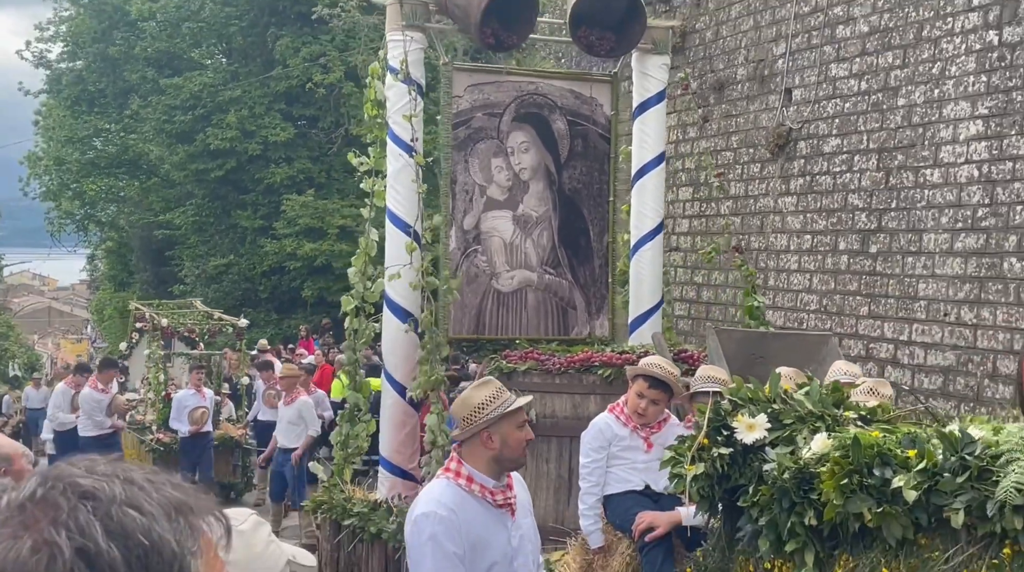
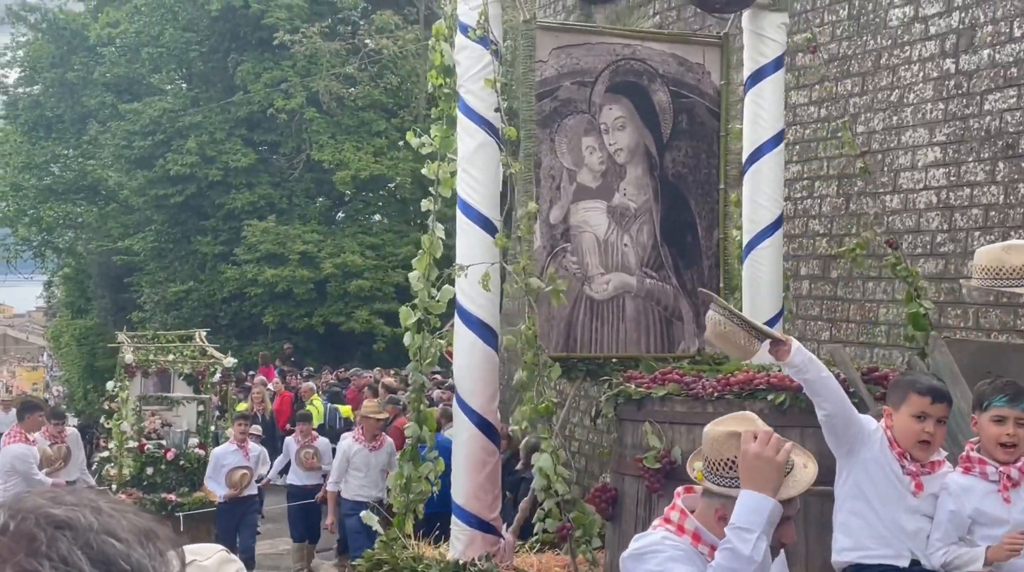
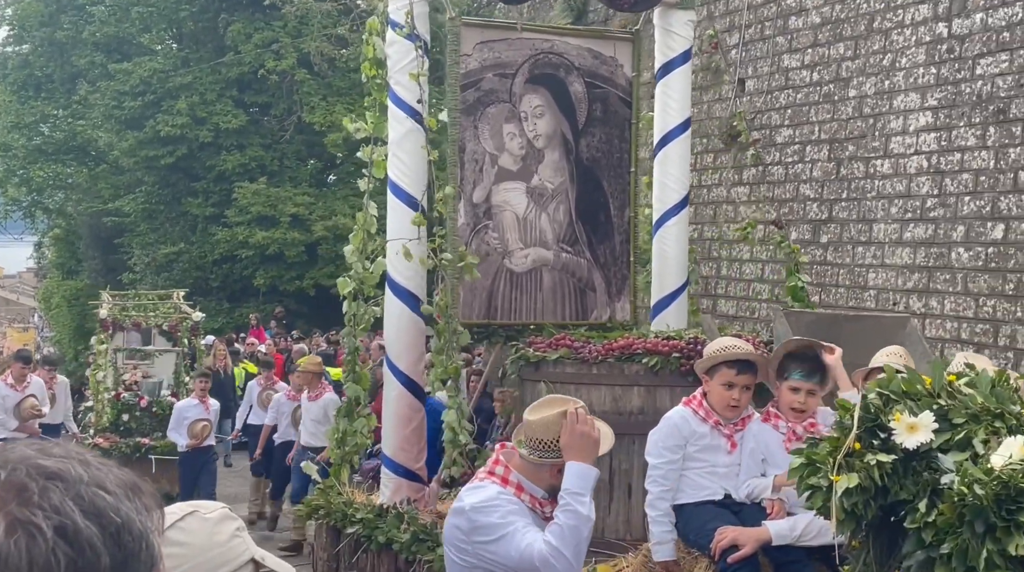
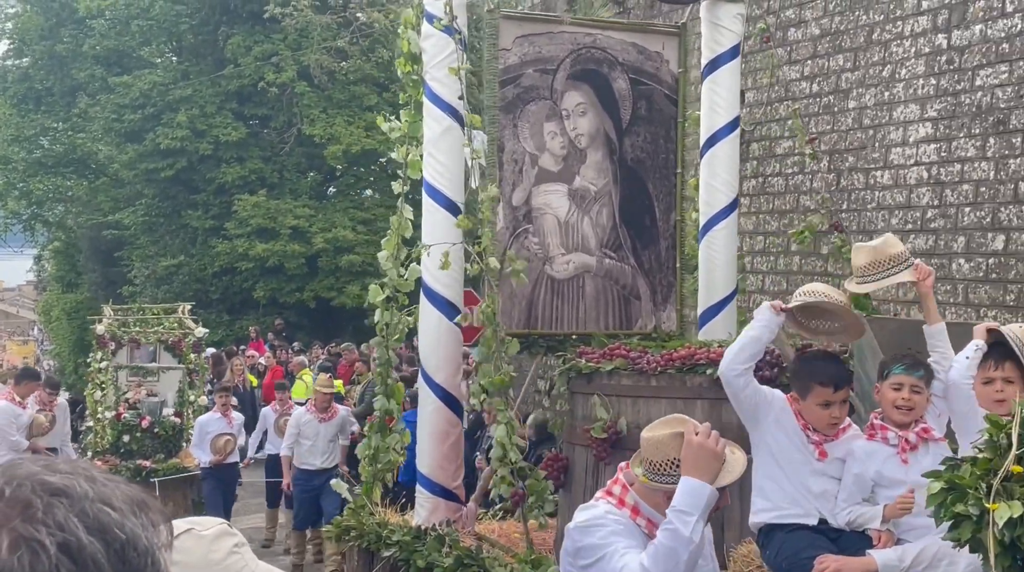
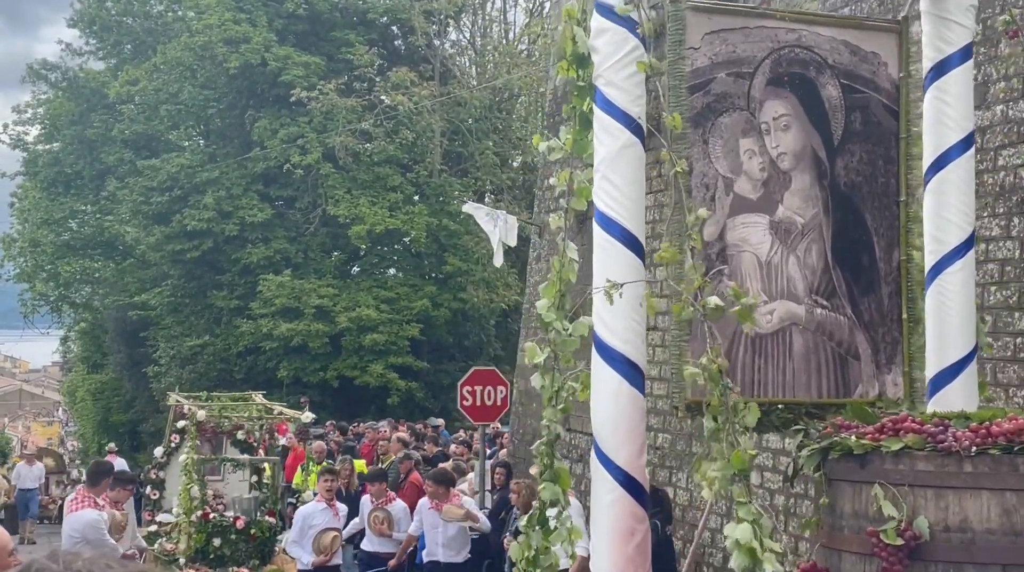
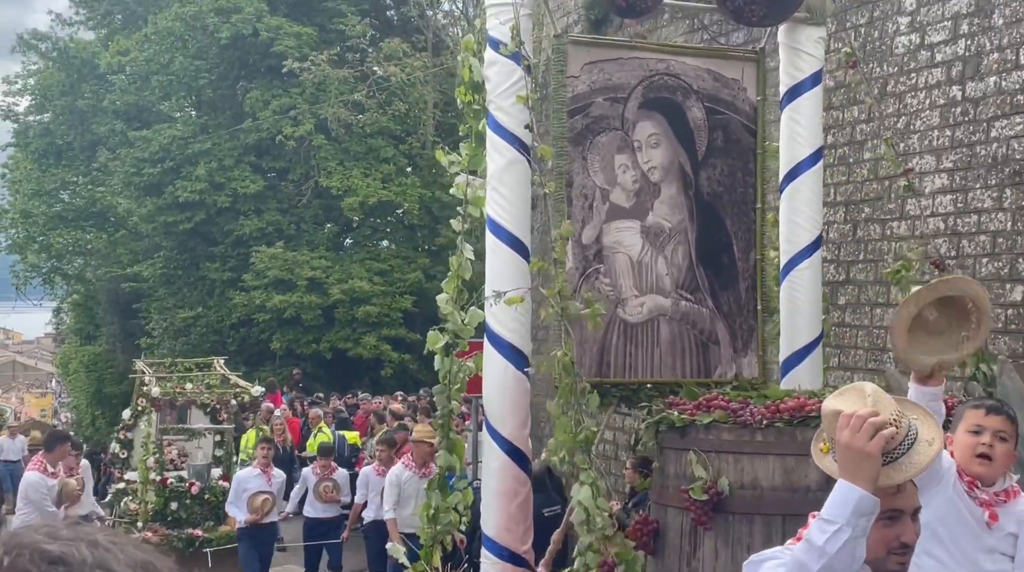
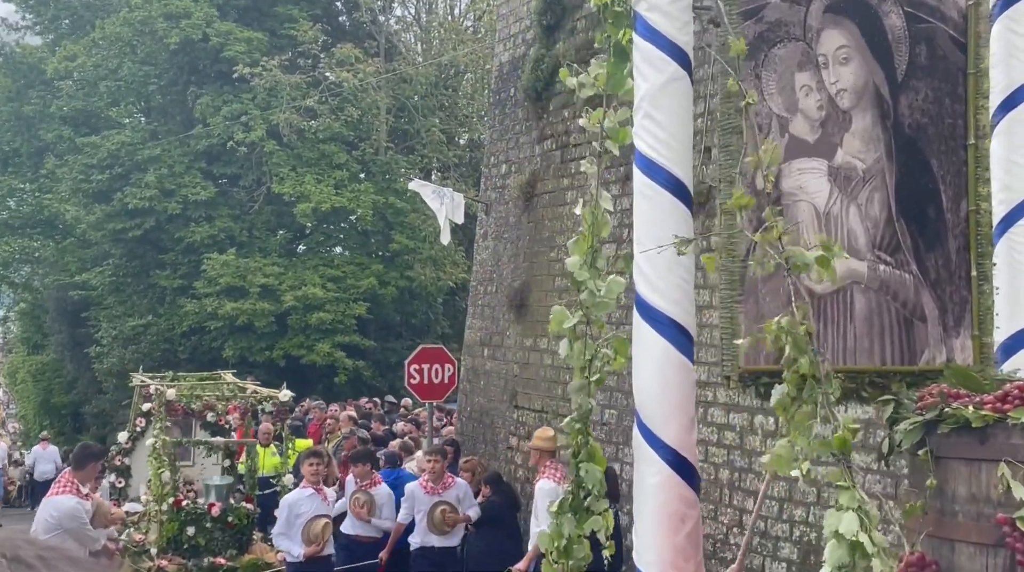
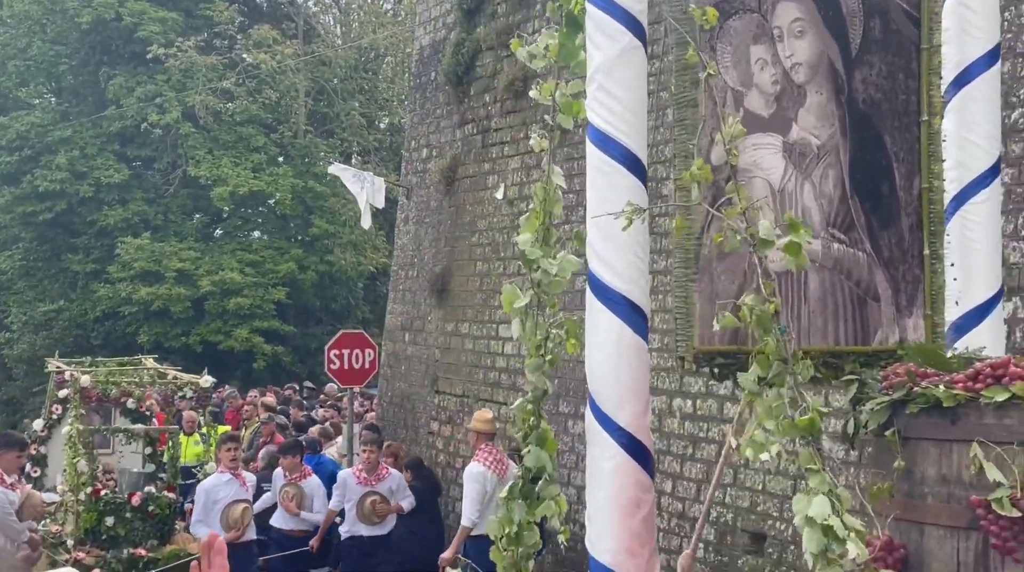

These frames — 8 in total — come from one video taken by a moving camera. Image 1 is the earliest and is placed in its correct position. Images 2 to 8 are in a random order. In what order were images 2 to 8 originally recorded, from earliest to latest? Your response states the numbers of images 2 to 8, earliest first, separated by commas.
3, 4, 2, 6, 5, 7, 8
